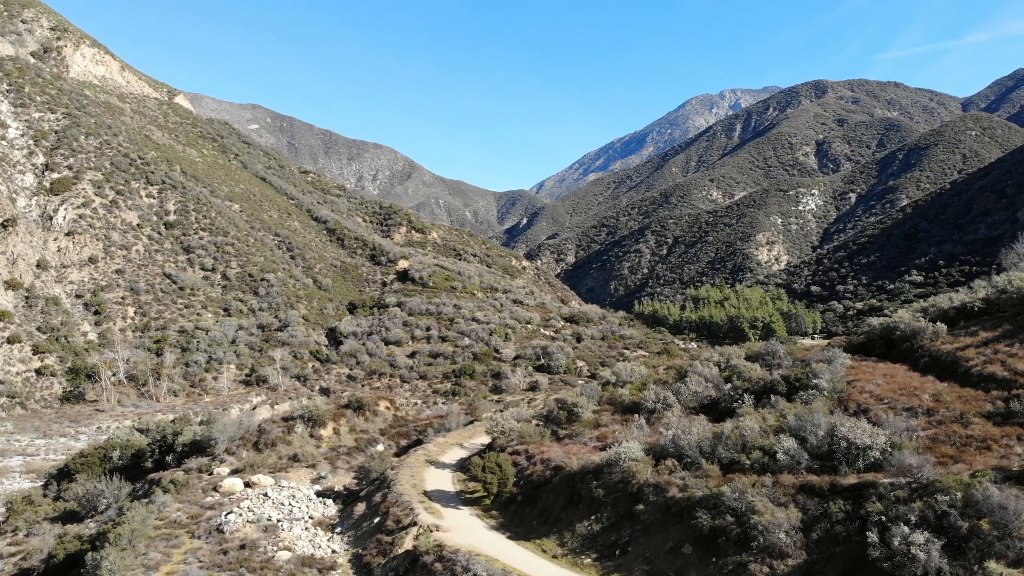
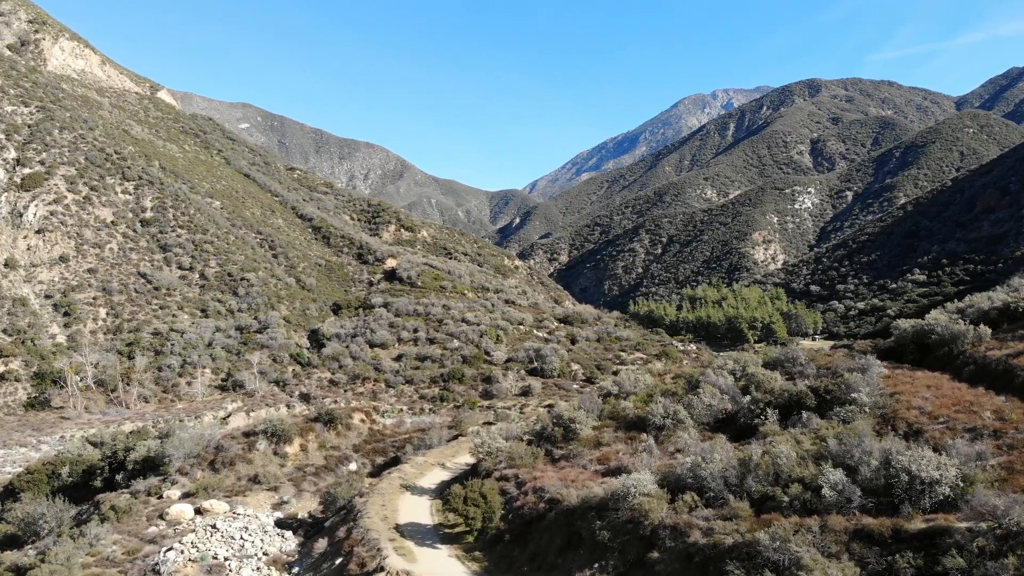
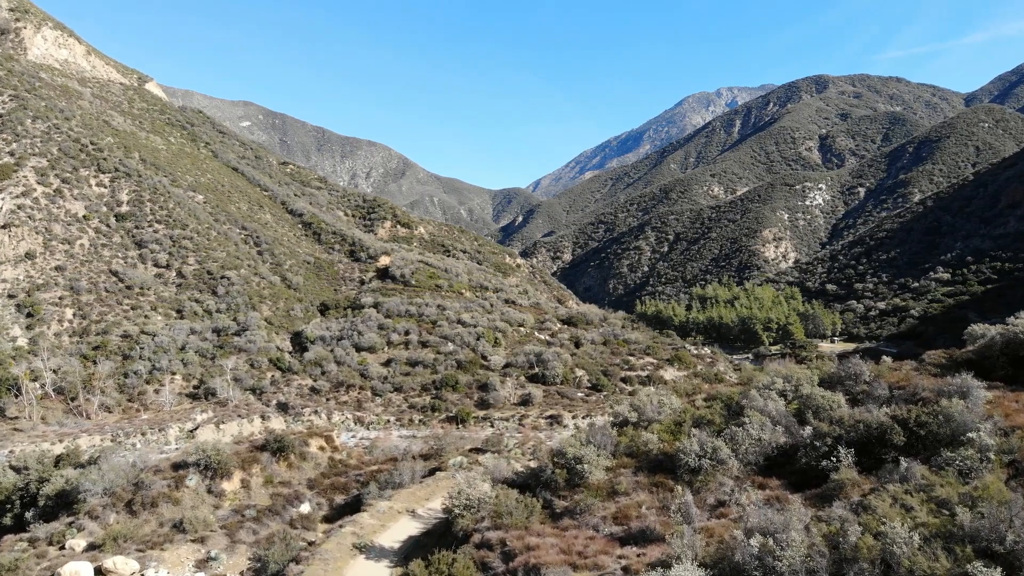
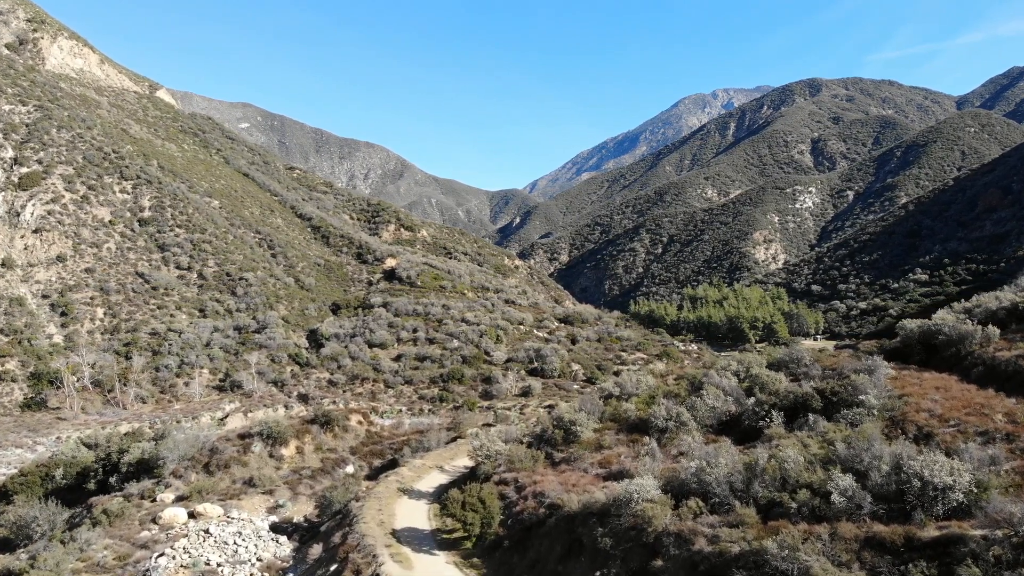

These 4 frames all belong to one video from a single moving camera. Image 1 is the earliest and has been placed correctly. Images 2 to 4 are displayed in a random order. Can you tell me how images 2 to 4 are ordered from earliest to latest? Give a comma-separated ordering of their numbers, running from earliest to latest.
2, 4, 3
